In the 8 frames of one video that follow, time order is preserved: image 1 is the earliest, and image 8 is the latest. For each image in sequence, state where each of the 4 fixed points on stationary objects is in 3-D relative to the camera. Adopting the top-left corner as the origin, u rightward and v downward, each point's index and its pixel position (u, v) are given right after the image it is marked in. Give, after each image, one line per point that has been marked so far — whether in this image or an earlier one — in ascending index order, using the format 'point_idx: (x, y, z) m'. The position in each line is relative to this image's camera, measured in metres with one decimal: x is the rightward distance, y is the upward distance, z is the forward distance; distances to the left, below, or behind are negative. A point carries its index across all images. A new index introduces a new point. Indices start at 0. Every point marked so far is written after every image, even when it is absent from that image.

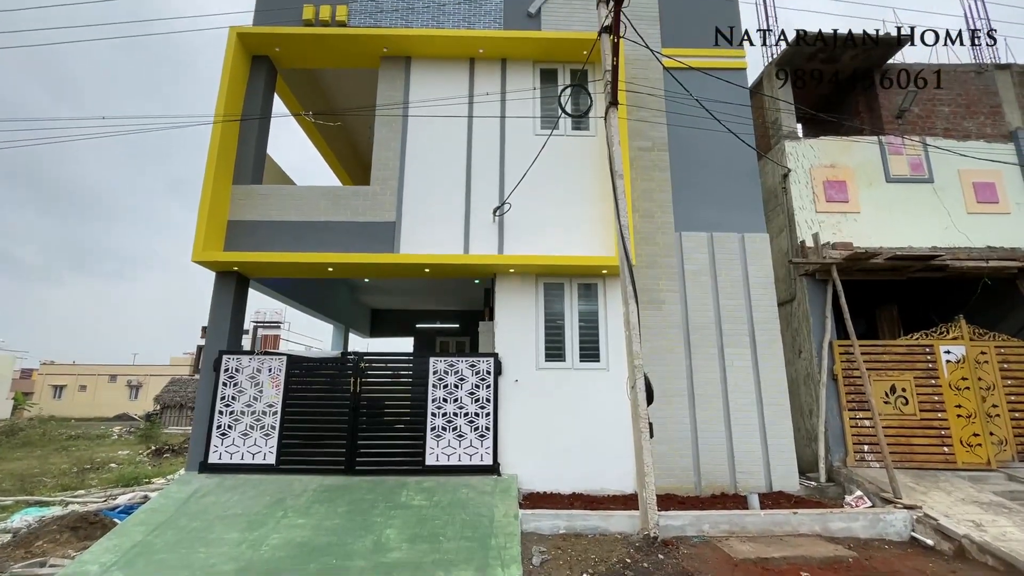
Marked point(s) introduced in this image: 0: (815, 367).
0: (+4.8, -1.2, +7.6) m
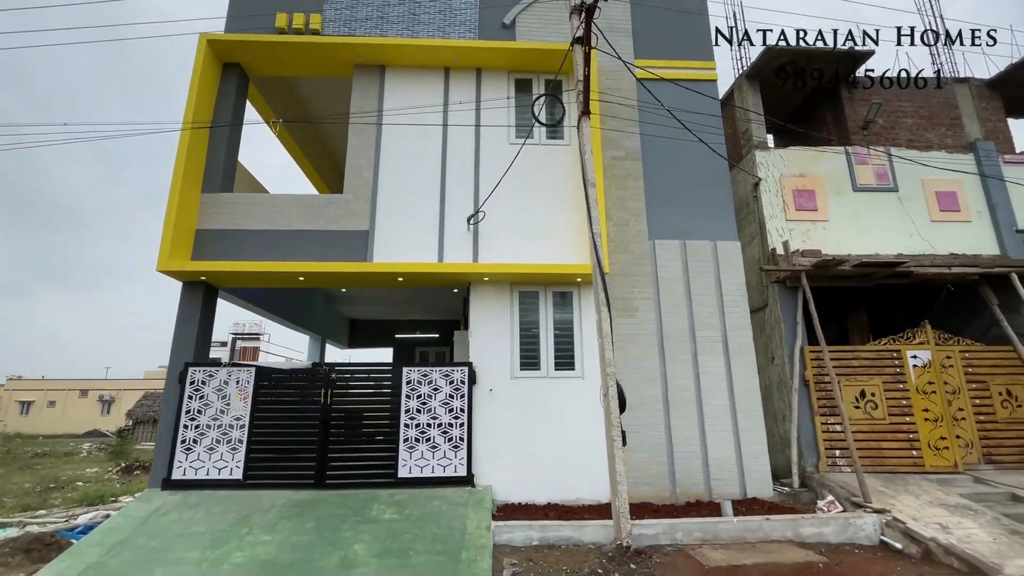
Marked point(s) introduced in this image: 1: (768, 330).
0: (+4.4, -1.4, +7.6) m
1: (+4.3, -0.7, +8.2) m
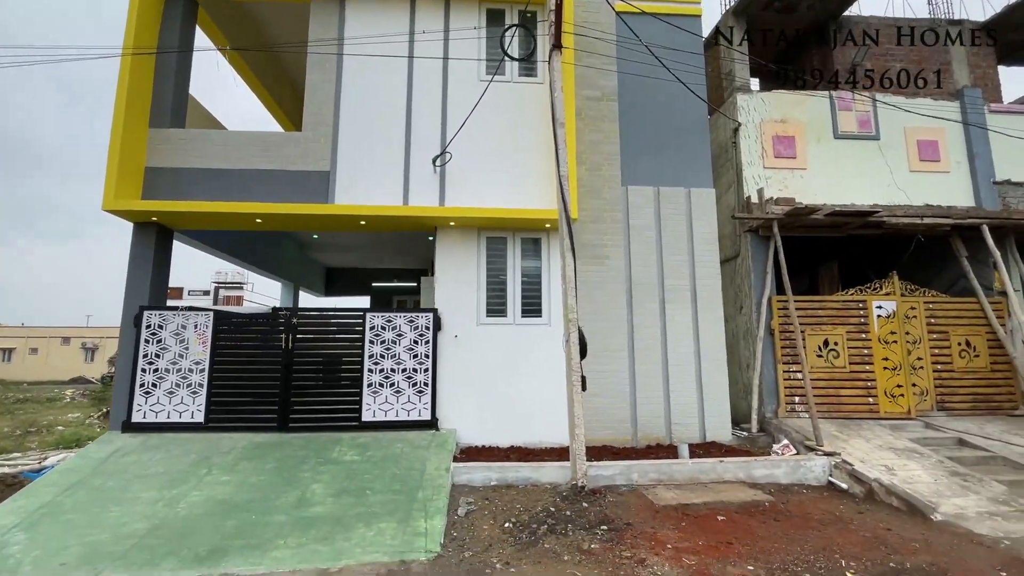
0: (+3.9, -0.6, +7.7) m
1: (+3.8, +0.1, +8.1) m
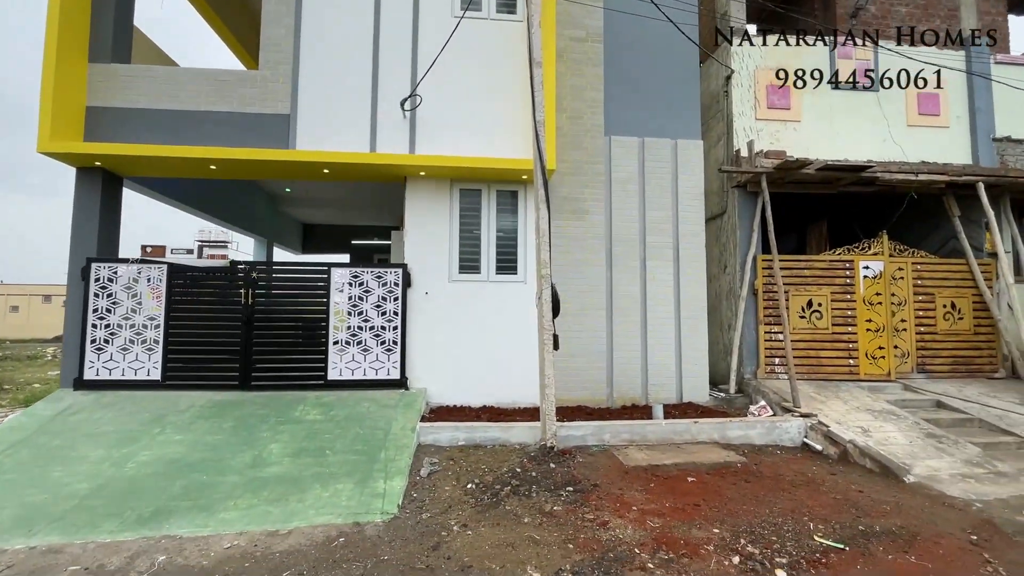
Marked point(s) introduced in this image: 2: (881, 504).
0: (+3.5, +0.1, +7.4) m
1: (+3.4, +0.8, +7.8) m
2: (+3.2, -1.9, +4.2) m
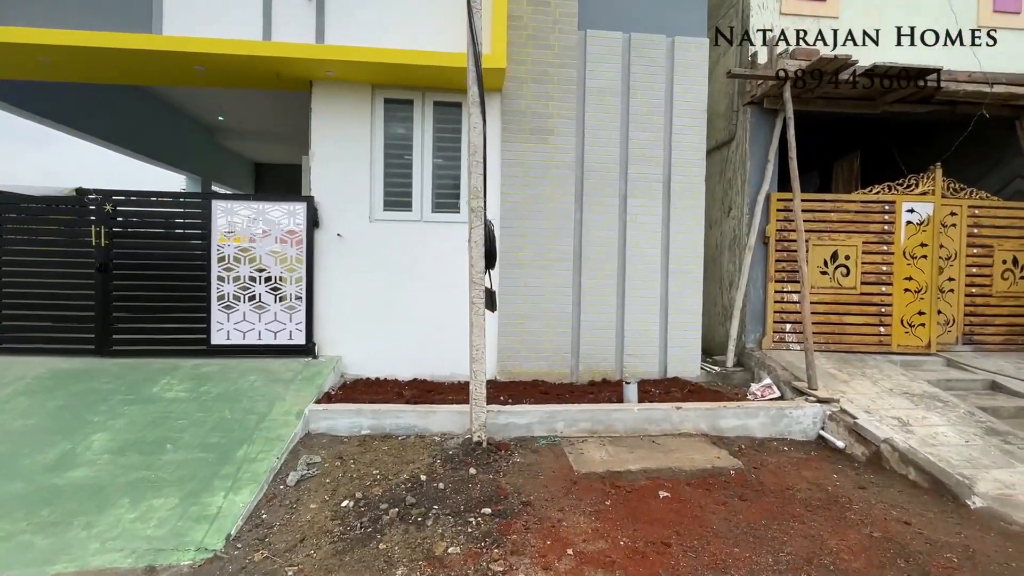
0: (+2.8, +0.7, +5.8) m
1: (+2.8, +1.5, +6.2) m
2: (+2.5, -1.5, +2.8) m
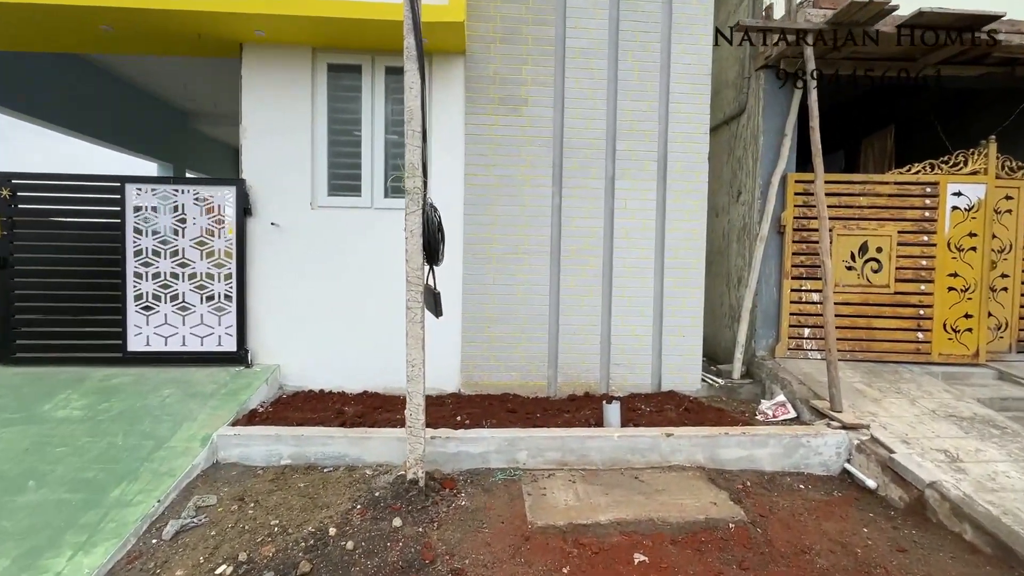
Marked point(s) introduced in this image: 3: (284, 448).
0: (+2.5, +0.8, +5.0) m
1: (+2.5, +1.5, +5.3) m
2: (+2.1, -1.5, +2.0) m
3: (-1.6, -1.2, +3.5) m
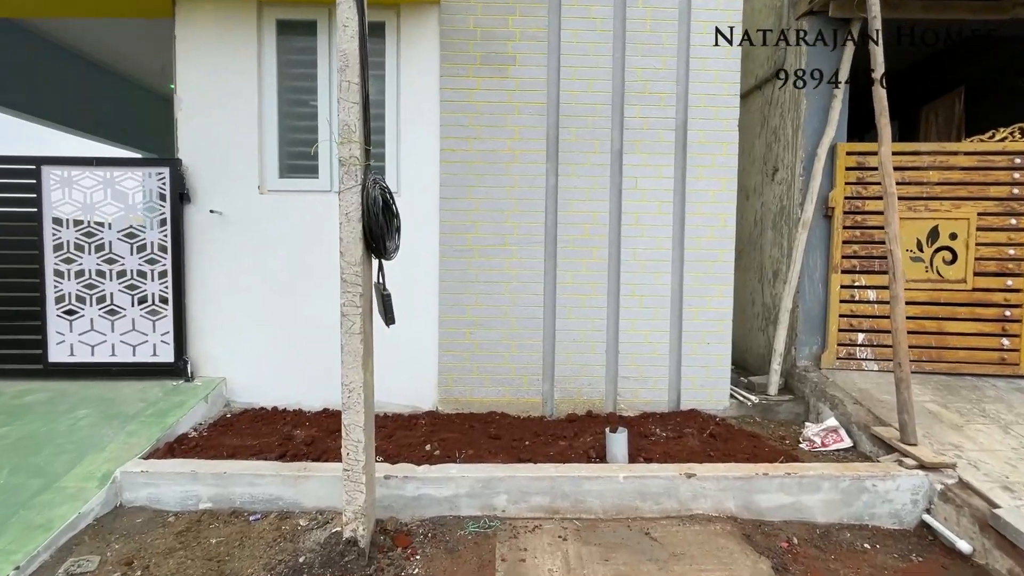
0: (+2.4, +0.8, +4.1) m
1: (+2.4, +1.5, +4.4) m
2: (+1.9, -1.5, +1.1) m
3: (-1.8, -1.2, +2.8) m
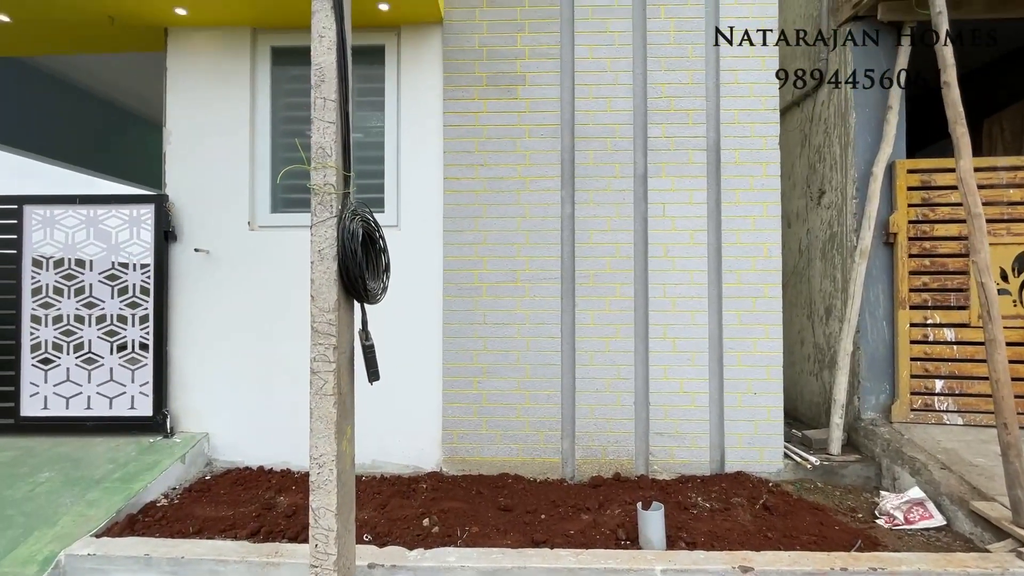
0: (+2.5, +0.5, +3.6) m
1: (+2.5, +1.2, +4.0) m
2: (+1.9, -1.6, +0.5) m
3: (-1.7, -1.4, +2.3) m
